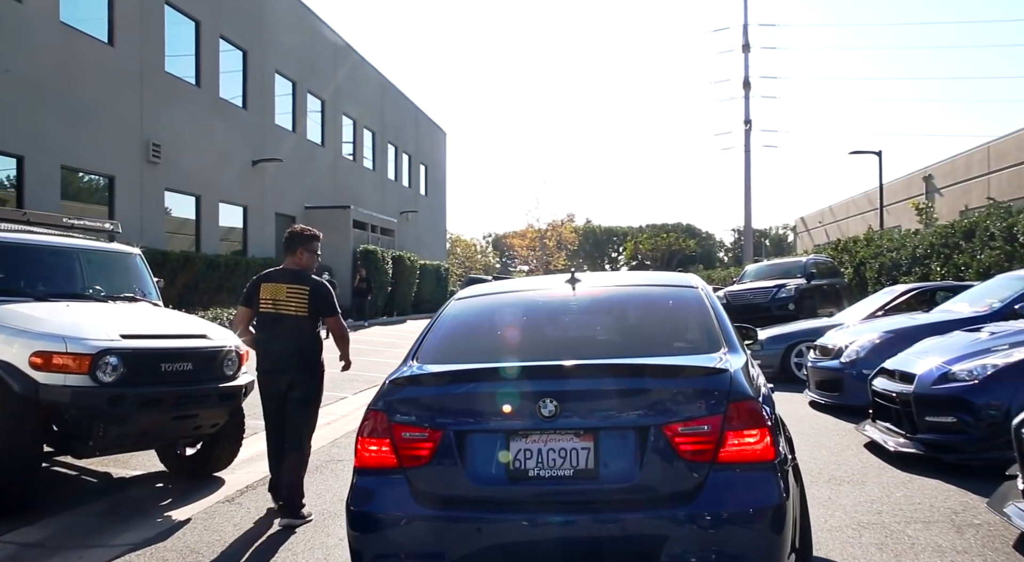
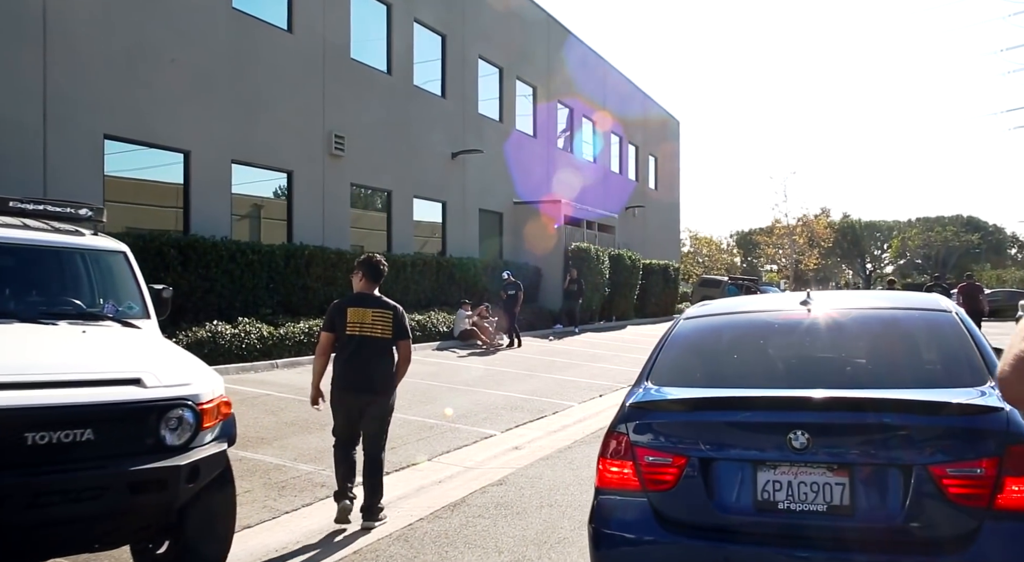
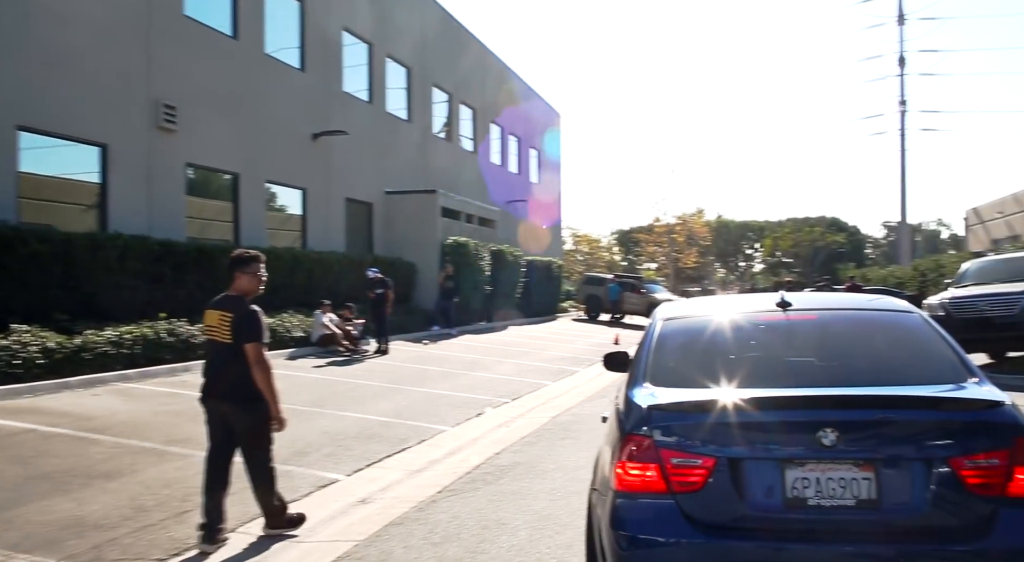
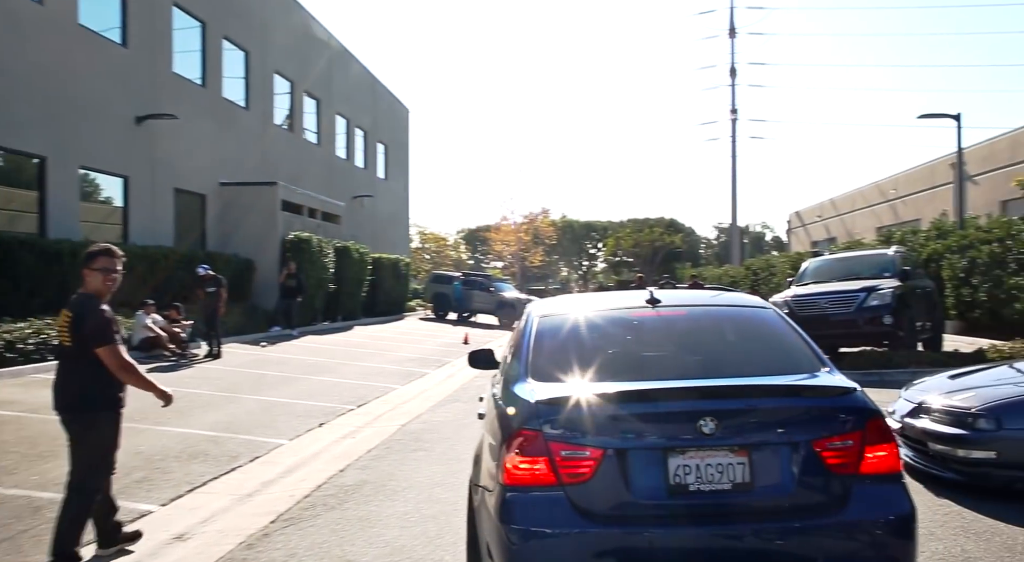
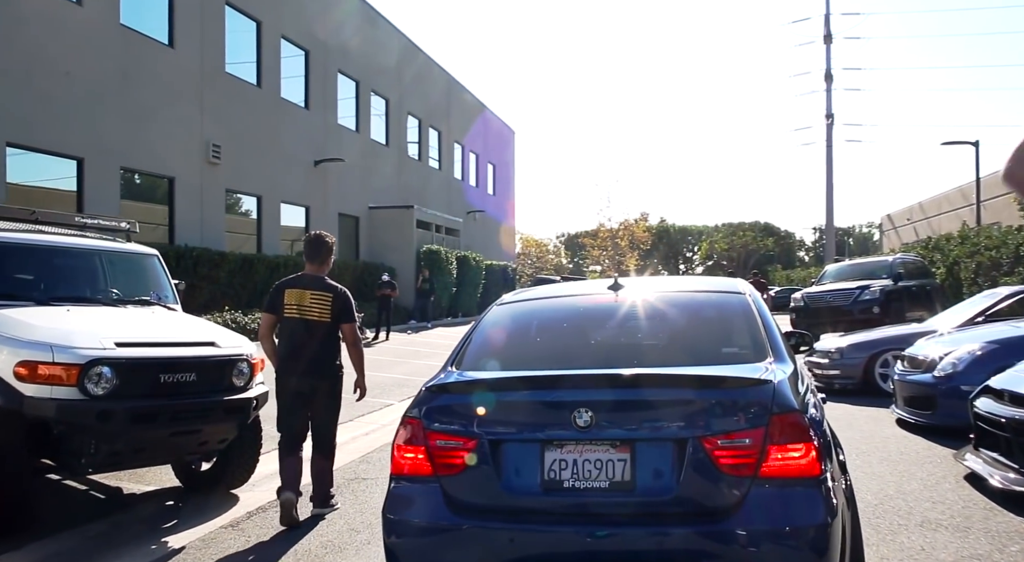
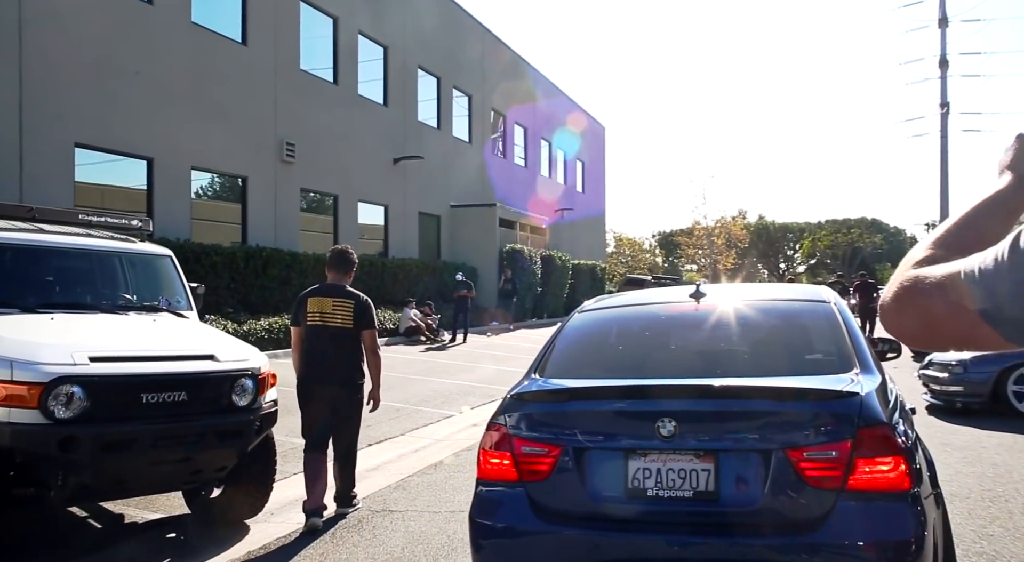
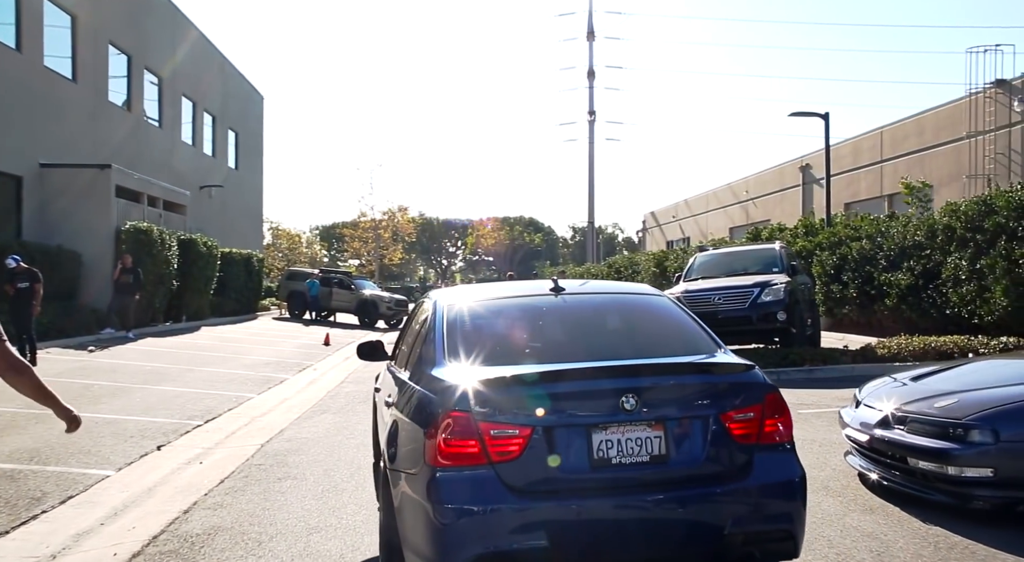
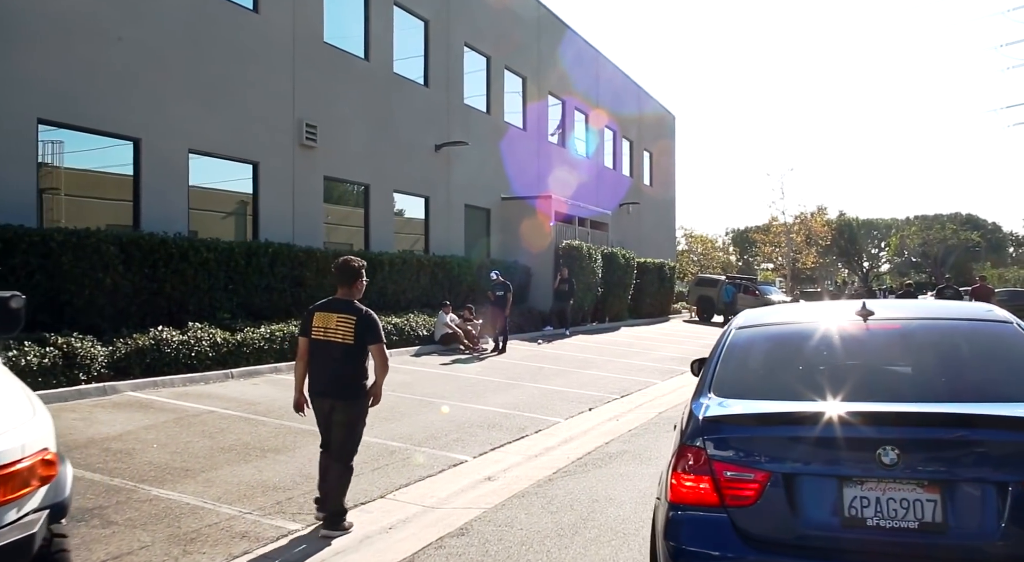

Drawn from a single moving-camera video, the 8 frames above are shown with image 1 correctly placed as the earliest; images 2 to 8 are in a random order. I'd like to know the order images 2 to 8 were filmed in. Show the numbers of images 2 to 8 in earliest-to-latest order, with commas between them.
5, 6, 2, 8, 3, 4, 7
